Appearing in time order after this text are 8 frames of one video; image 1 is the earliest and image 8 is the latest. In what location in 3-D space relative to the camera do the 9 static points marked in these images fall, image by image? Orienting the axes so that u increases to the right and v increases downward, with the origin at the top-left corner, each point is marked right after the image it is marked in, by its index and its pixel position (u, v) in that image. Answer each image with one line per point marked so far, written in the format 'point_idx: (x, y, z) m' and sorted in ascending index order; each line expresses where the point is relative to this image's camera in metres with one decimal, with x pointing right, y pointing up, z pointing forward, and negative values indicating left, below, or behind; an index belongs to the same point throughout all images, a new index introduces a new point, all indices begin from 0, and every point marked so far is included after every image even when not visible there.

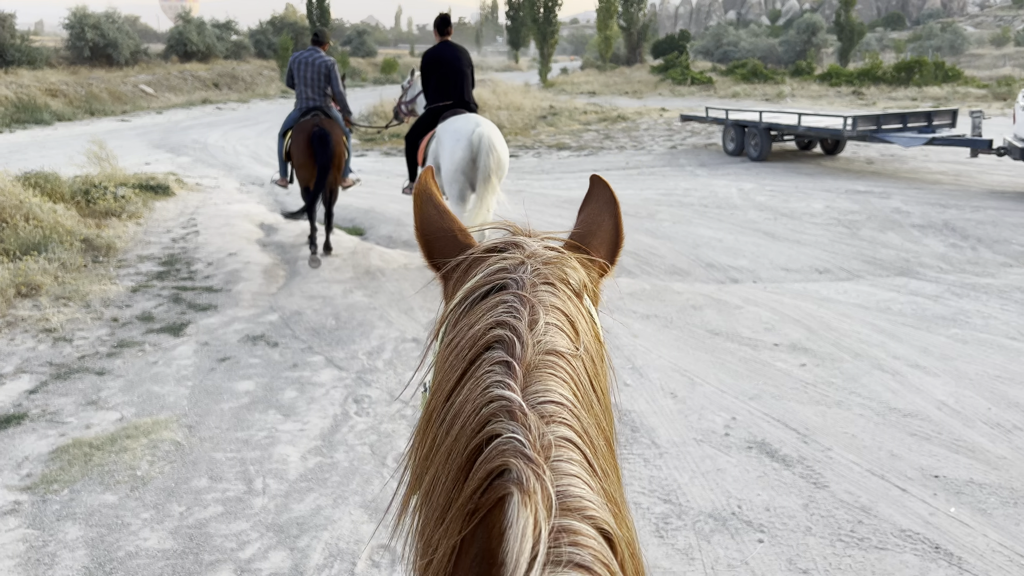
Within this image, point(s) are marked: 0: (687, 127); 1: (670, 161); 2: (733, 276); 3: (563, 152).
0: (+4.1, +3.8, +18.8) m
1: (+2.8, +2.2, +14.0) m
2: (+1.9, +0.1, +6.8) m
3: (+1.1, +2.9, +16.9) m
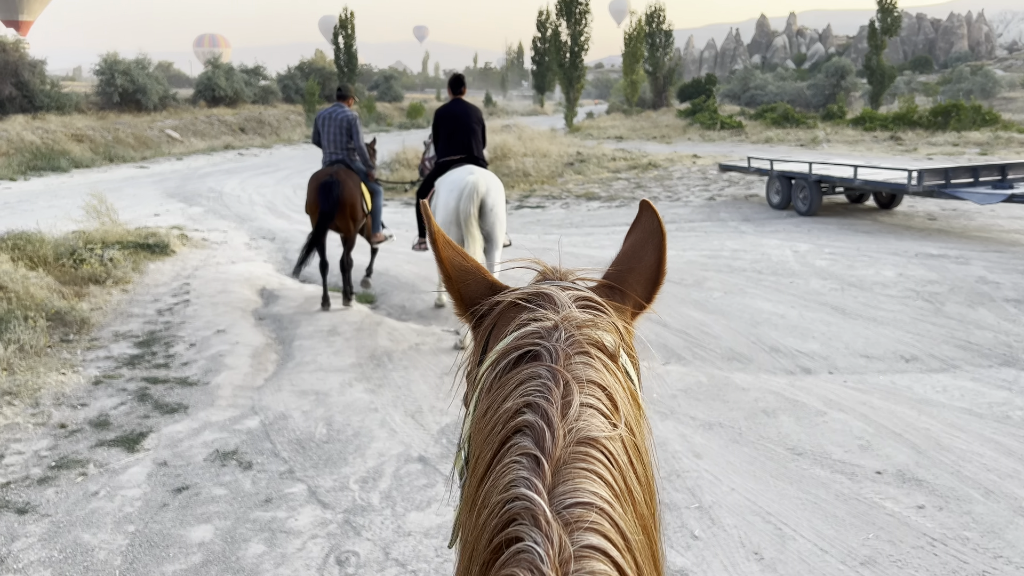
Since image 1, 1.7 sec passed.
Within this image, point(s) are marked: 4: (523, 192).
0: (+4.7, +2.5, +17.8) m
1: (+3.2, +1.2, +13.0) m
2: (+2.1, -0.5, +5.7) m
3: (+1.6, +1.7, +16.0) m
4: (+0.2, +2.2, +18.6) m
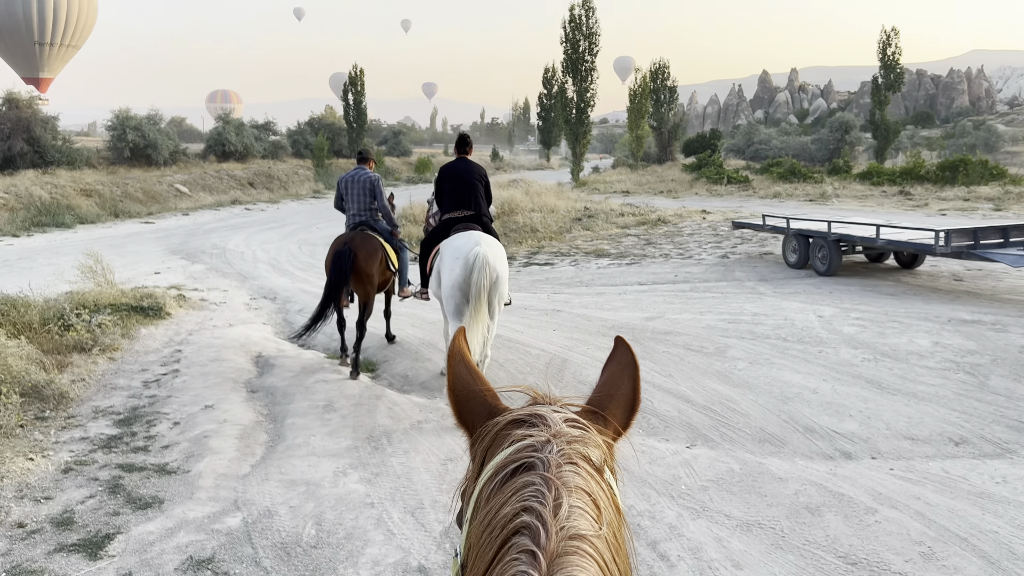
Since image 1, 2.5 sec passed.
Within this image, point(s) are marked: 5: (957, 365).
0: (+4.9, +1.2, +17.5) m
1: (+3.4, +0.2, +12.6) m
2: (+2.2, -1.0, +5.2) m
3: (+1.8, +0.6, +15.6) m
4: (+0.4, +0.9, +18.3) m
5: (+3.7, -0.6, +6.7) m
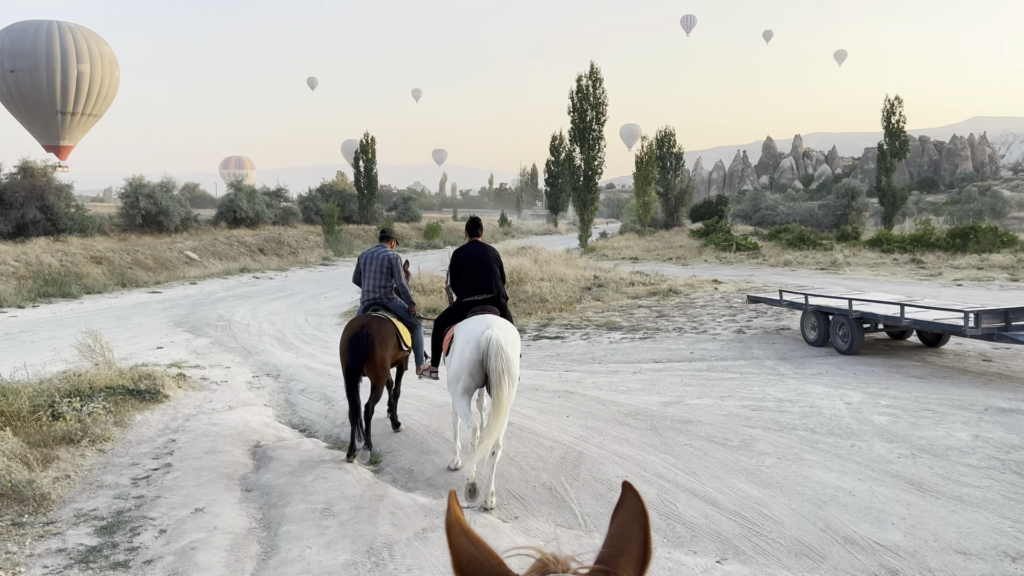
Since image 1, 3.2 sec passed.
0: (+5.1, -0.4, +17.1) m
1: (+3.5, -1.0, +12.2) m
2: (+2.3, -1.6, +4.8) m
3: (+2.0, -0.9, +15.3) m
4: (+0.6, -0.7, +17.9) m
5: (+3.8, -1.4, +6.2) m
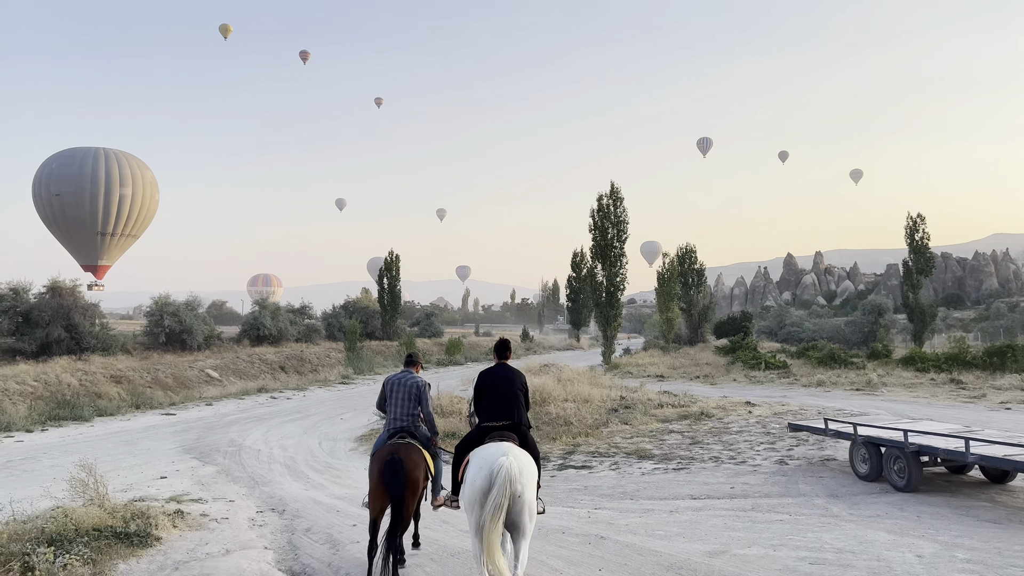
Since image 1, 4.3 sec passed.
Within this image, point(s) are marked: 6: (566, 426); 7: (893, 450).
0: (+5.6, -2.9, +16.1) m
1: (+3.9, -2.8, +11.2) m
2: (+2.4, -2.4, +3.8) m
3: (+2.4, -3.1, +14.3) m
4: (+1.1, -3.4, +17.0) m
5: (+4.0, -2.3, +5.2) m
6: (+1.3, -3.3, +18.9) m
7: (+5.1, -2.2, +10.6) m
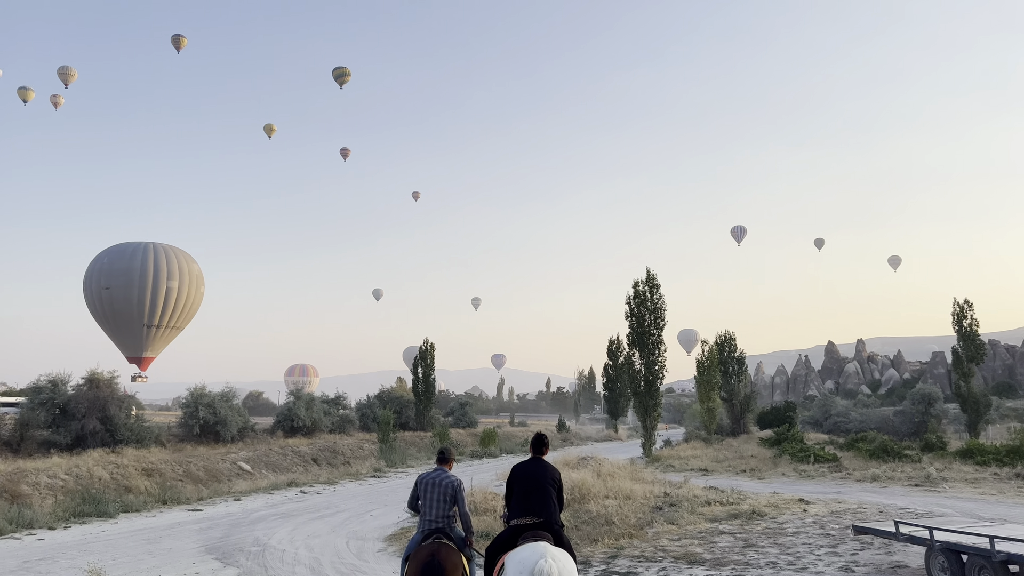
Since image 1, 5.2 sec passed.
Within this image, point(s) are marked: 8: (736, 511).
0: (+6.3, -4.6, +14.8) m
1: (+4.4, -3.9, +10.0) m
2: (+2.6, -2.7, +2.8) m
3: (+3.0, -4.6, +13.1) m
4: (+1.9, -5.2, +15.8) m
5: (+4.2, -2.8, +4.2) m
6: (+2.2, -5.3, +17.8) m
7: (+5.5, -3.2, +9.5) m
8: (+5.5, -5.5, +19.6) m
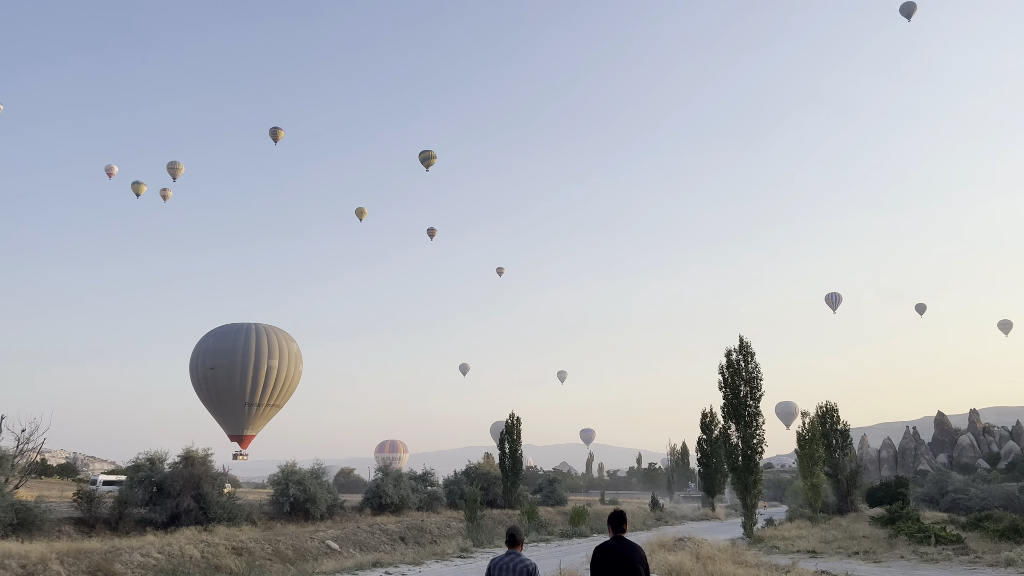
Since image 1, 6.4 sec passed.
0: (+7.8, -5.6, +13.0) m
1: (+5.4, -4.5, +8.5) m
2: (+2.8, -2.7, +1.6) m
3: (+4.4, -5.5, +11.6) m
4: (+3.6, -6.4, +14.4) m
5: (+4.6, -2.9, +2.8) m
6: (+4.1, -6.7, +16.3) m
7: (+6.5, -3.8, +7.9) m
8: (+7.6, -6.9, +17.7) m
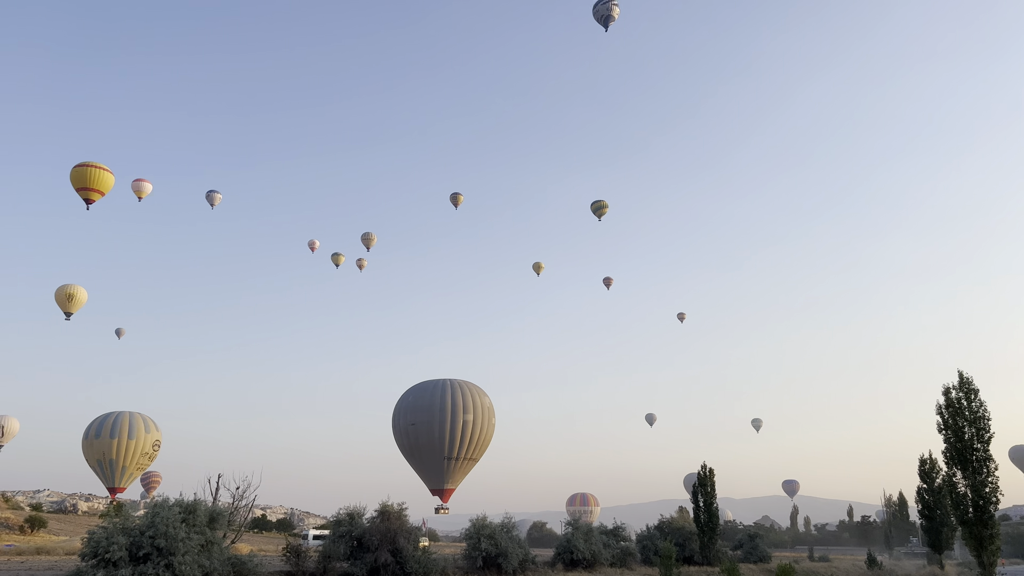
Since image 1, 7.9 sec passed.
0: (+10.6, -5.6, +10.0) m
1: (+7.2, -4.5, +6.2) m
2: (+3.0, -2.5, +0.2) m
3: (+7.0, -5.7, +9.4) m
4: (+6.8, -6.8, +12.2) m
5: (+5.0, -2.6, +1.0) m
6: (+7.7, -7.2, +13.9) m
7: (+8.1, -3.6, +5.5) m
8: (+11.4, -7.2, +14.5) m
